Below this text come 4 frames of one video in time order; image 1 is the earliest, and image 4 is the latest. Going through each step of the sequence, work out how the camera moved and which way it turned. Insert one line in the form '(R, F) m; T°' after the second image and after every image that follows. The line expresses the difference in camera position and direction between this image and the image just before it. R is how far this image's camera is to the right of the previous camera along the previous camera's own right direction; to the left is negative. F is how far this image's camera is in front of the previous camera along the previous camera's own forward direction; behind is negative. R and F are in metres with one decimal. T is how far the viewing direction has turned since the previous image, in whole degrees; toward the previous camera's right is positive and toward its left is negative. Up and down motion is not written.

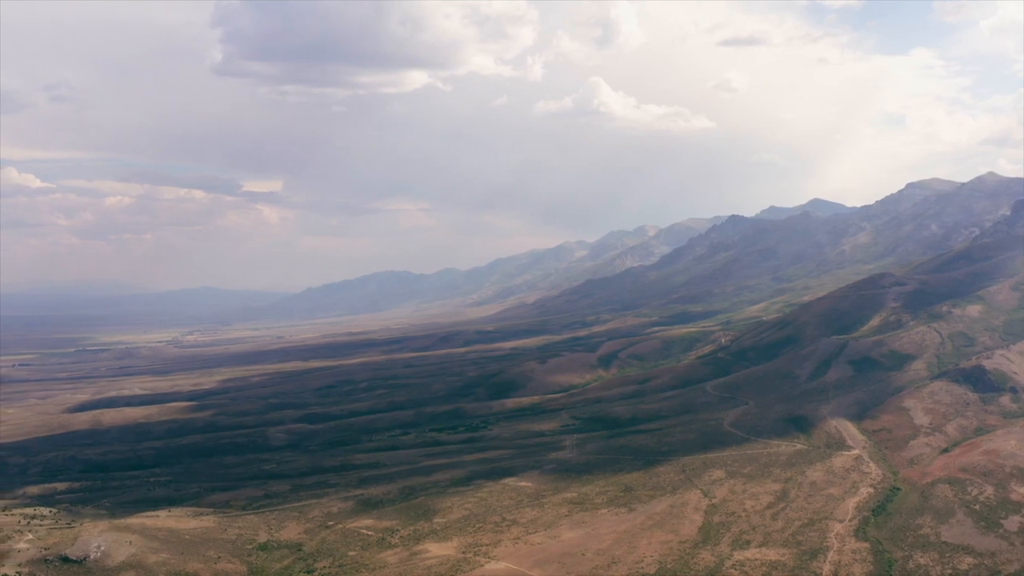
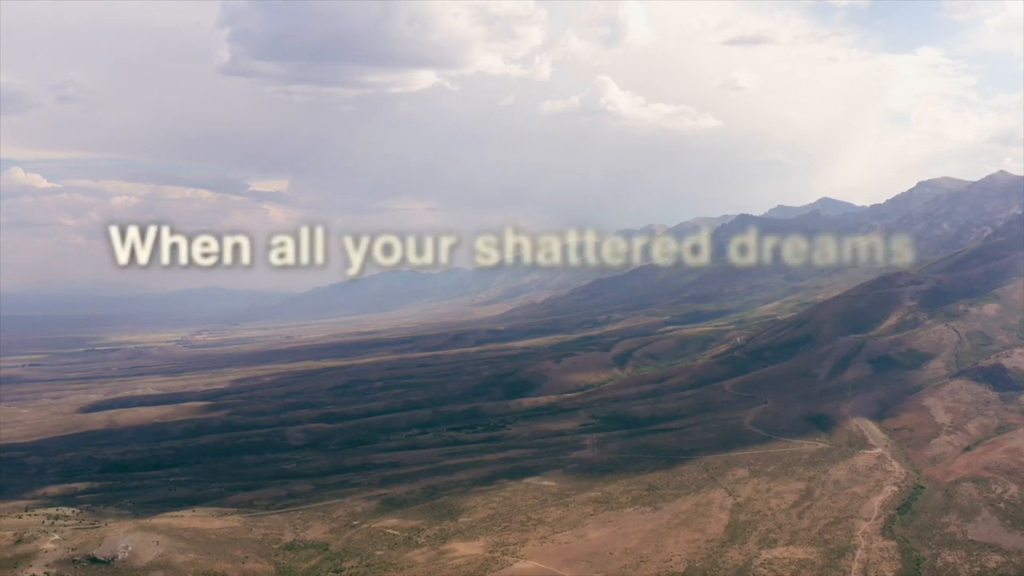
(-2.9, -0.2) m; 0°
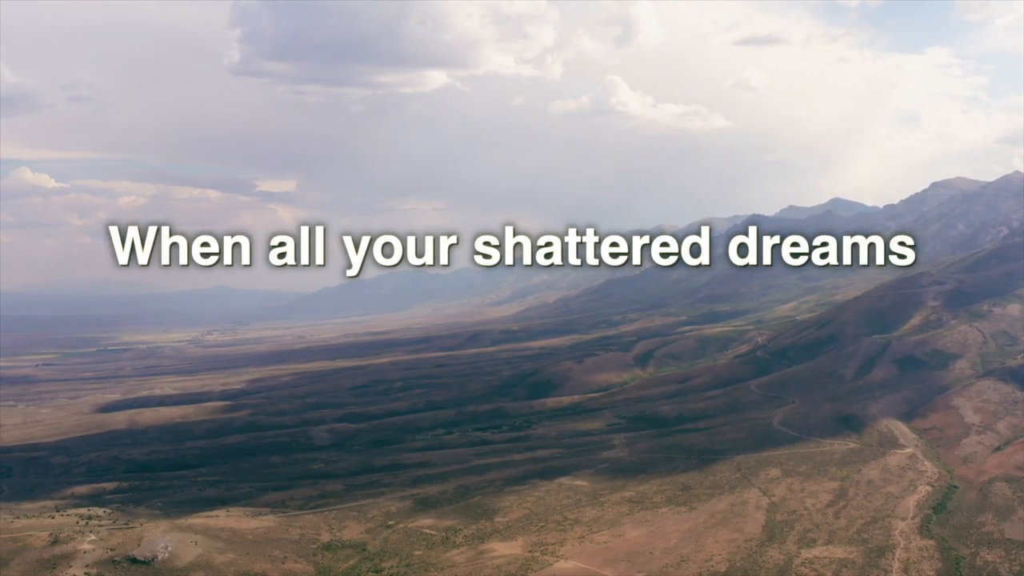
(-4.3, -0.3) m; 0°
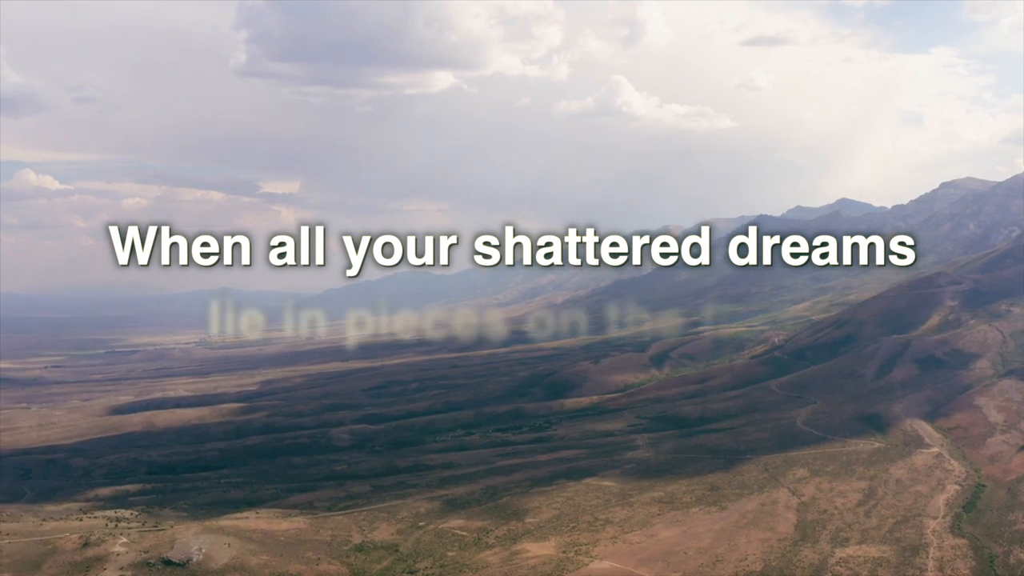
(-4.0, -0.3) m; 0°
